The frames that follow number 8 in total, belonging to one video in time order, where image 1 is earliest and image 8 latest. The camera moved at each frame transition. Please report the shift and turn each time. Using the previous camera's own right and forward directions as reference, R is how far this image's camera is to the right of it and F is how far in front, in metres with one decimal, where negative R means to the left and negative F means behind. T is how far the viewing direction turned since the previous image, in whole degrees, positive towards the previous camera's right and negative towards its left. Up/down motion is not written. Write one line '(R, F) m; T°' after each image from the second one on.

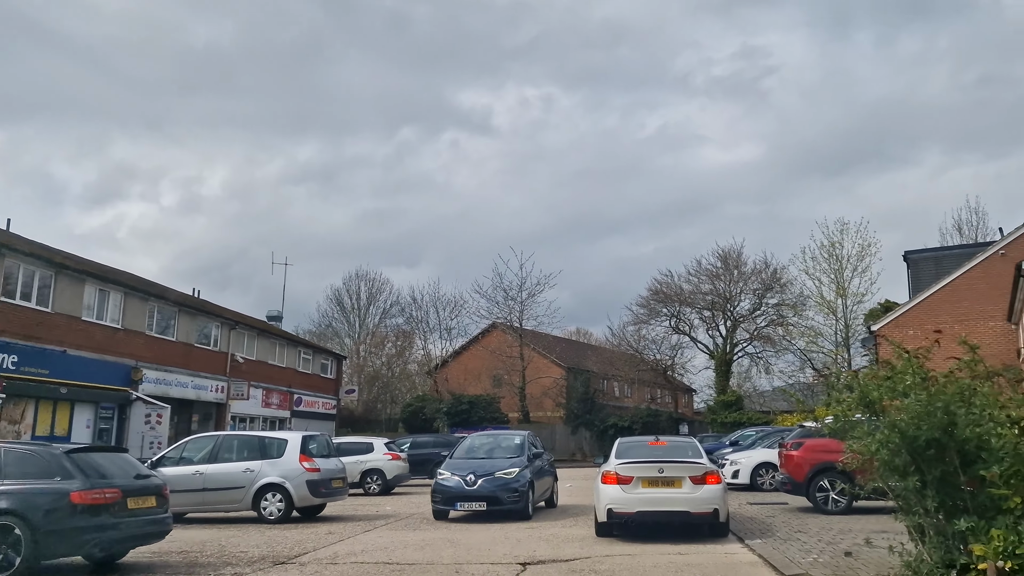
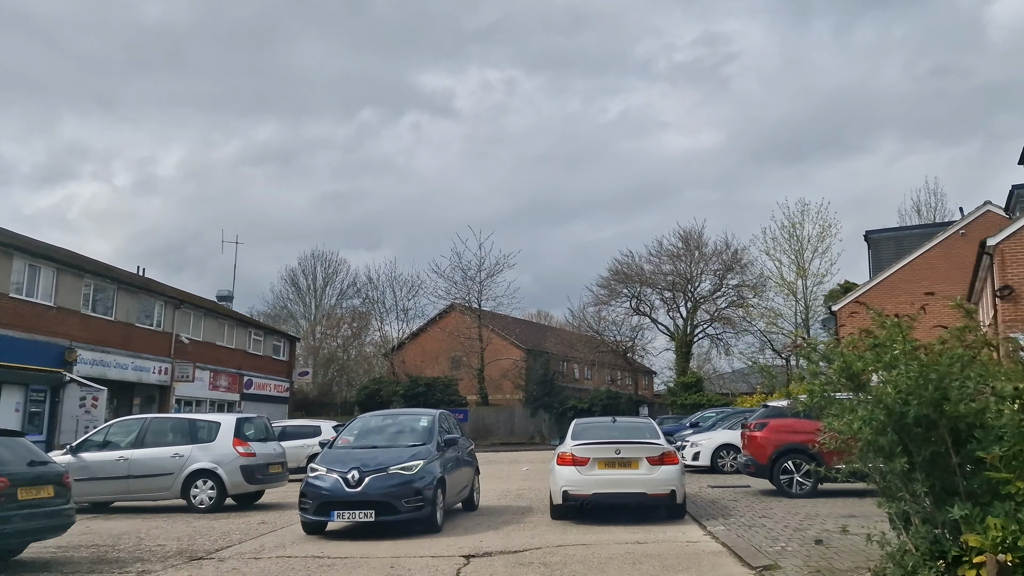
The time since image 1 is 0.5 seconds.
(+0.2, +0.9) m; +3°
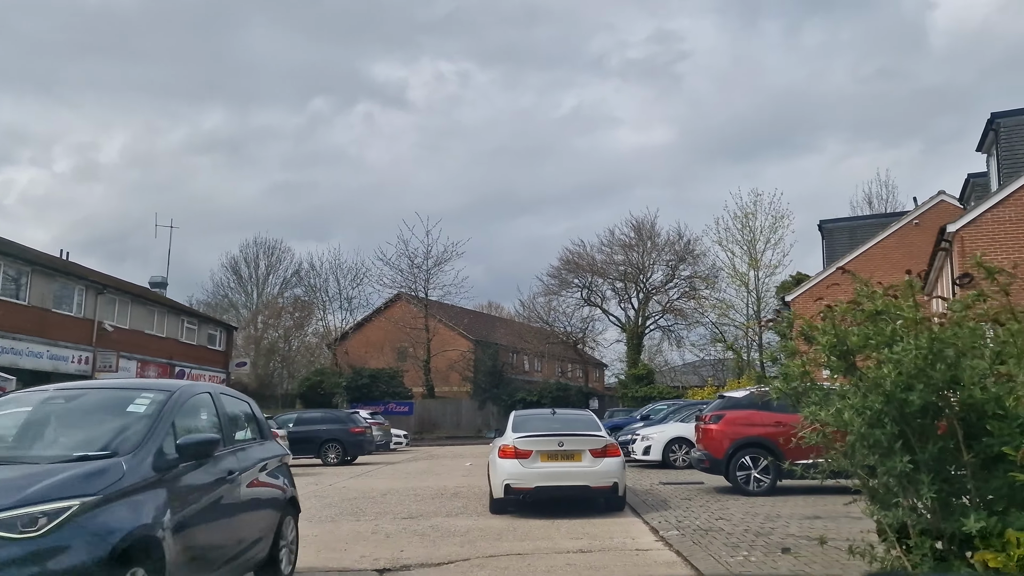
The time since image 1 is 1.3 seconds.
(+0.2, +1.2) m; +3°
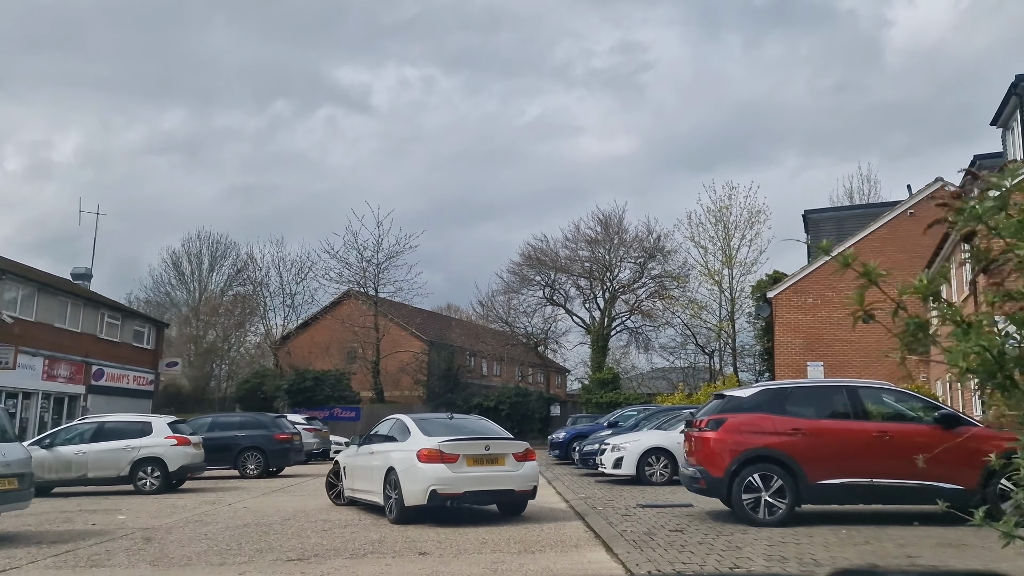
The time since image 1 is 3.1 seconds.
(+0.3, +3.0) m; +2°
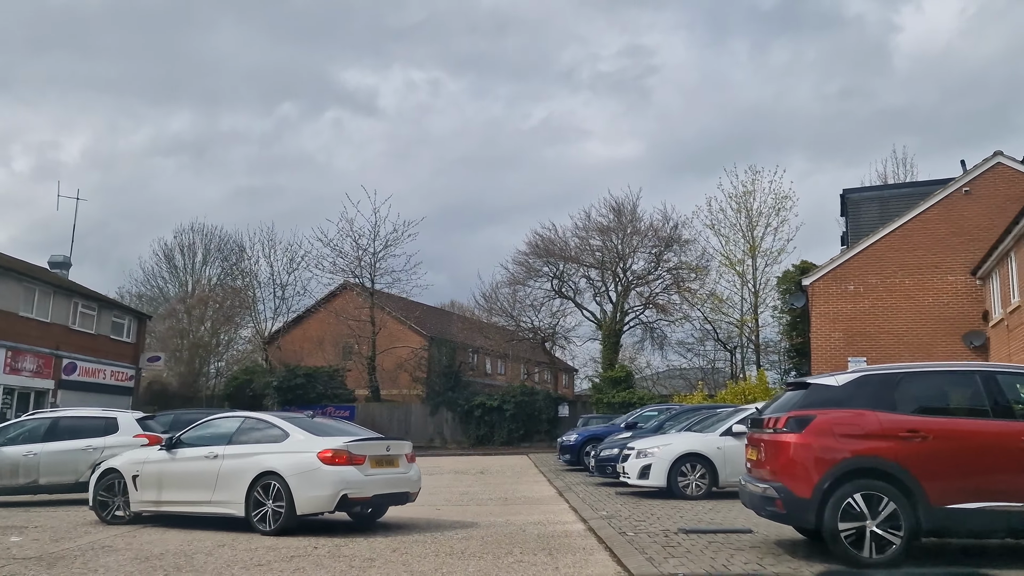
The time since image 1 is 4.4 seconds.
(0.0, +2.6) m; 0°
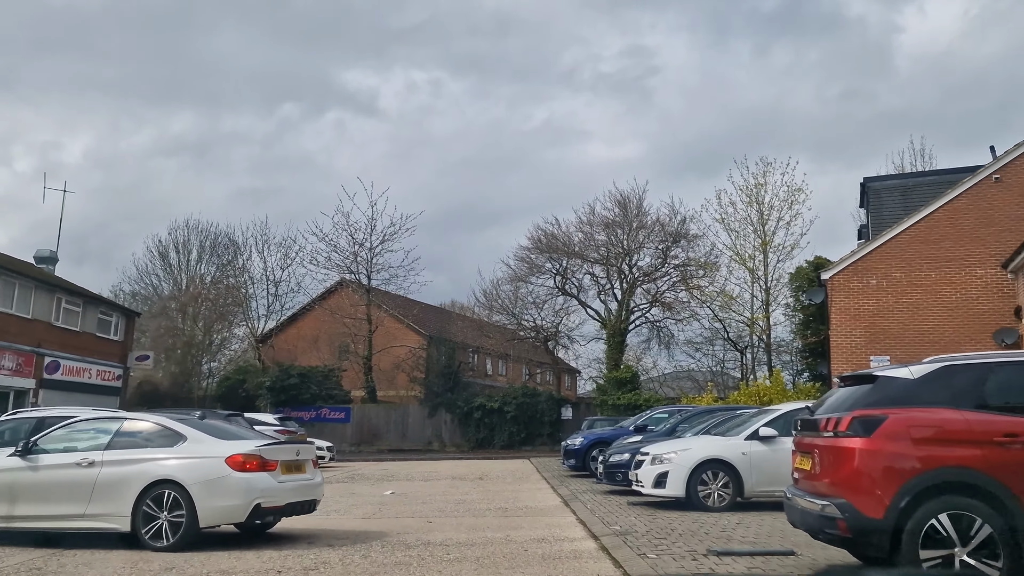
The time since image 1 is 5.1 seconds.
(0.0, +1.3) m; 0°
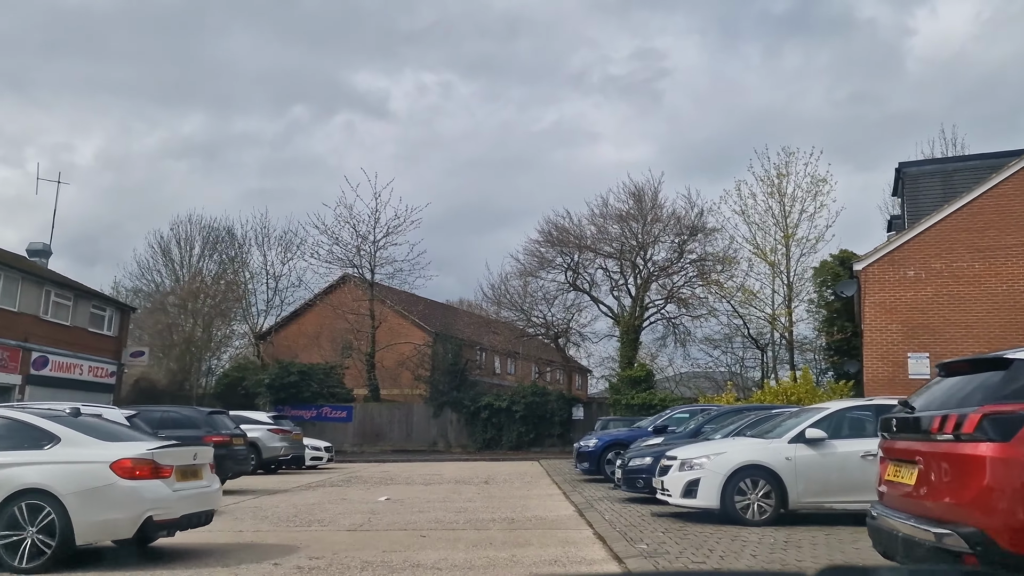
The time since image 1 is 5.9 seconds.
(0.0, +1.5) m; -1°
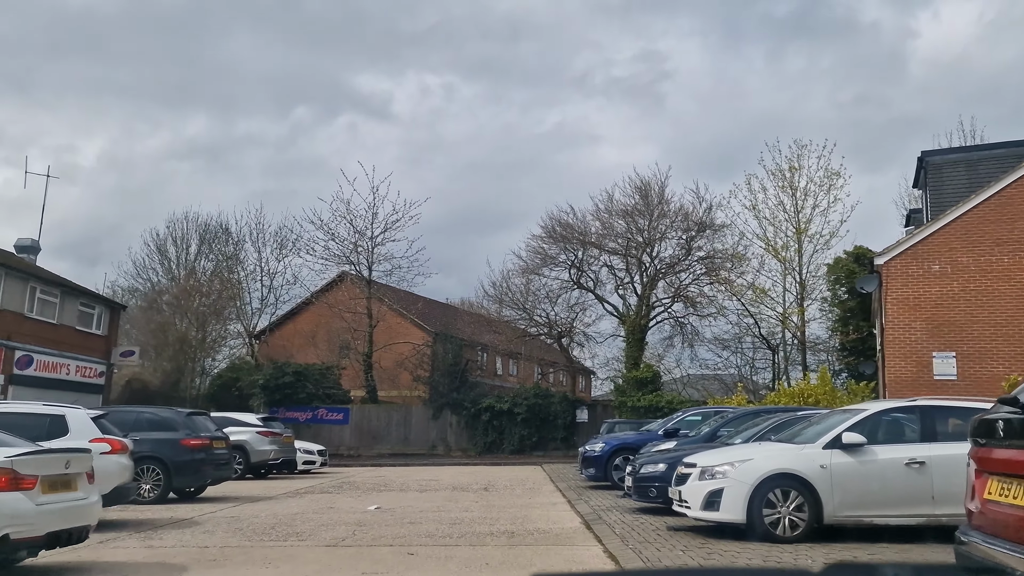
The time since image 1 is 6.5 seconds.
(0.0, +1.1) m; 0°
